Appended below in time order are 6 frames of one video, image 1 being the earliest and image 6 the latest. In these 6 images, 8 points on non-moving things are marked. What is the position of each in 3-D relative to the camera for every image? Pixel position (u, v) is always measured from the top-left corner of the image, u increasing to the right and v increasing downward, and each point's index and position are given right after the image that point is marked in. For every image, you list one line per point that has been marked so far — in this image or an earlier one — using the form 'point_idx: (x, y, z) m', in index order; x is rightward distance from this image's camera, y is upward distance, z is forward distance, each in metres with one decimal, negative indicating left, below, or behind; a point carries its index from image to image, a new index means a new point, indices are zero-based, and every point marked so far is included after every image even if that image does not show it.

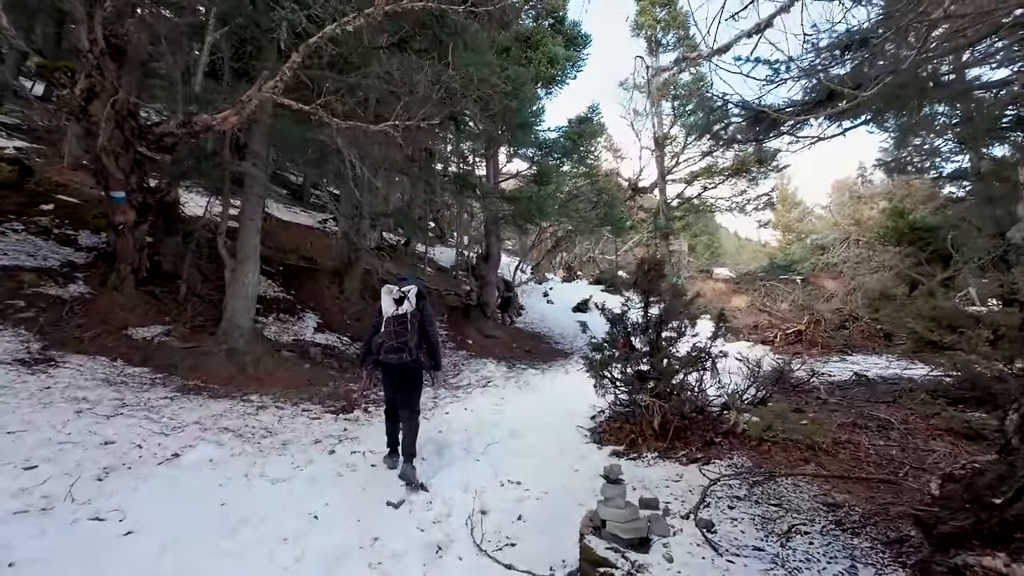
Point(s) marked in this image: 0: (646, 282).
0: (+1.3, 0.0, +4.8) m
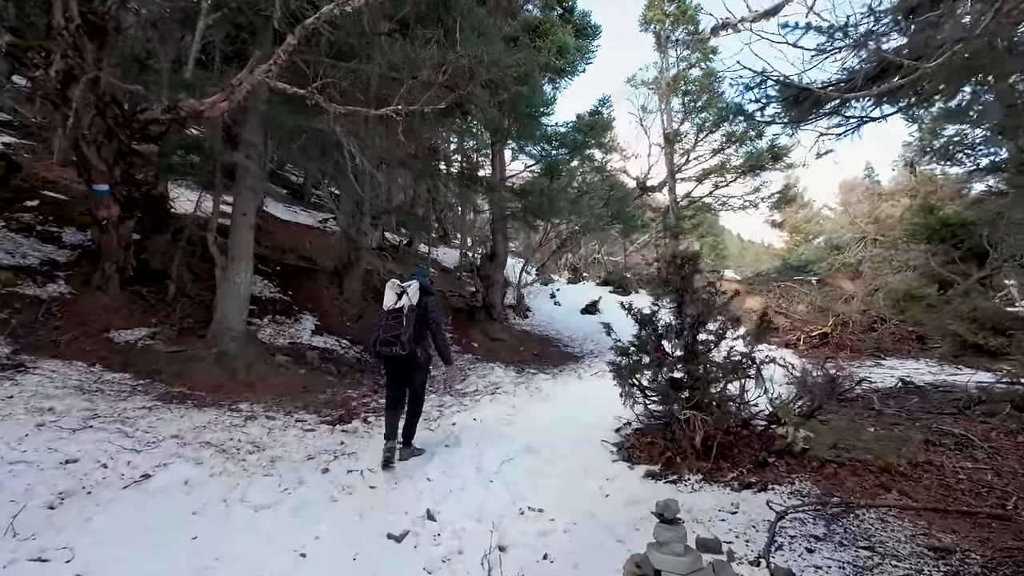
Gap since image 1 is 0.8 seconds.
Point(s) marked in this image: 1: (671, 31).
0: (+1.4, +0.1, +4.3) m
1: (+6.3, +10.3, +19.5) m
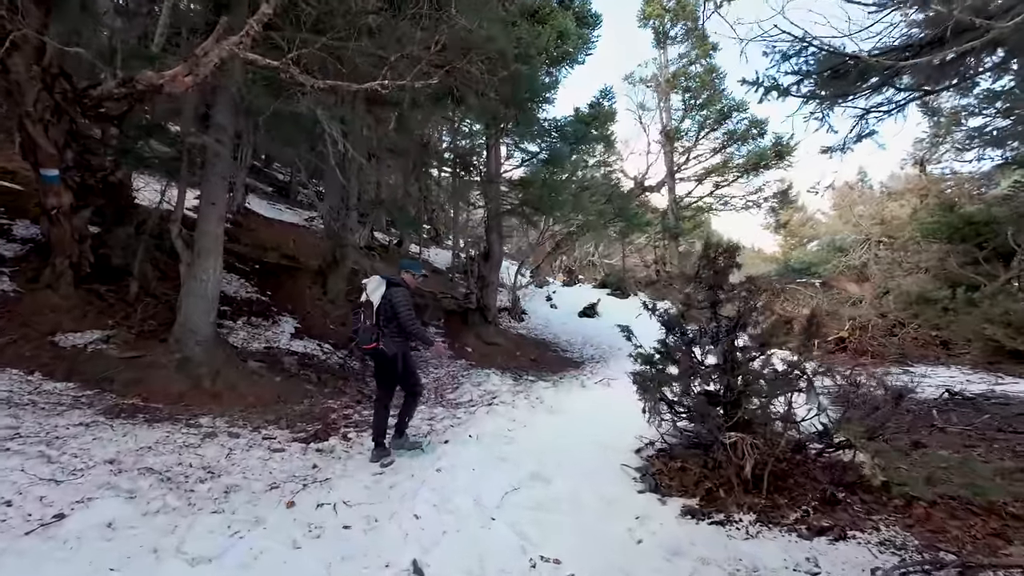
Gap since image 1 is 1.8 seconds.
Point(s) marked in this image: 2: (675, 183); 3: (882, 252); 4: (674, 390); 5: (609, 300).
0: (+1.5, +0.1, +3.6) m
1: (+6.1, +10.2, +19.0) m
2: (+6.1, +4.0, +18.3) m
3: (+10.3, +1.0, +13.6) m
4: (+1.2, -0.8, +3.6) m
5: (+3.1, -0.4, +15.8) m
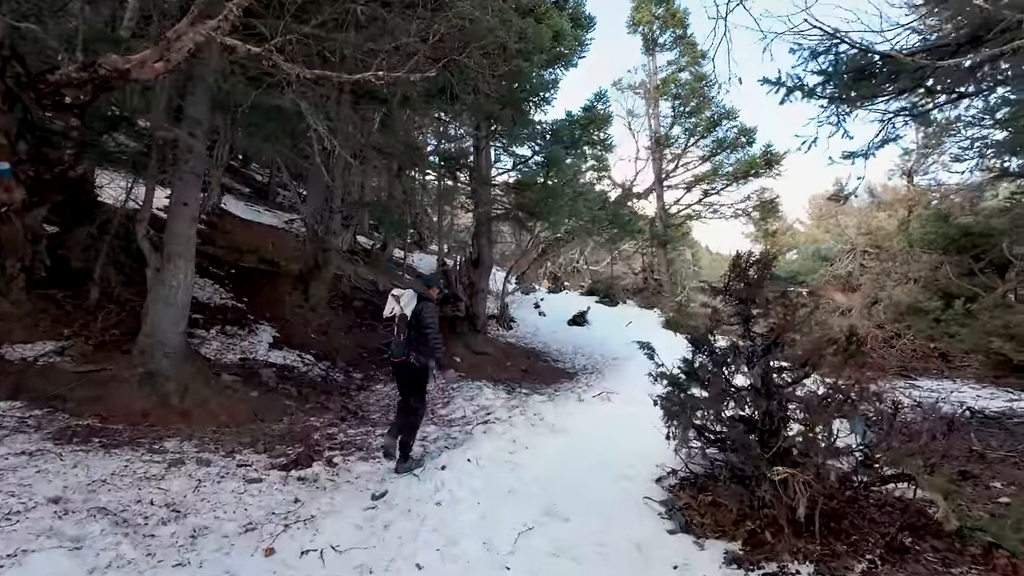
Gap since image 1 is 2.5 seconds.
0: (+1.6, 0.0, +3.3) m
1: (+5.7, +9.9, +18.9) m
2: (+5.7, +3.7, +18.2) m
3: (+10.0, +0.7, +13.6) m
4: (+1.3, -0.9, +3.3) m
5: (+2.7, -0.6, +15.5) m
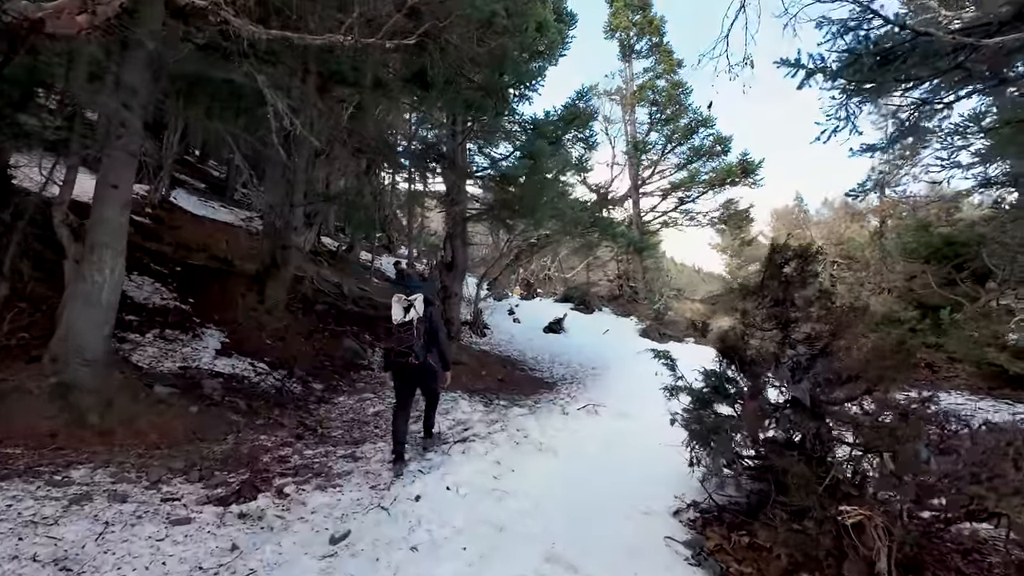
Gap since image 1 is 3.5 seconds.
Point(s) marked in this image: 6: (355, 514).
0: (+1.6, 0.0, +2.8) m
1: (+4.8, +9.6, +18.8) m
2: (+4.7, +3.4, +18.0) m
3: (+9.3, +0.5, +13.6) m
4: (+1.3, -0.8, +2.7) m
5: (+1.9, -0.8, +15.0) m
6: (-1.1, -1.6, +3.5) m
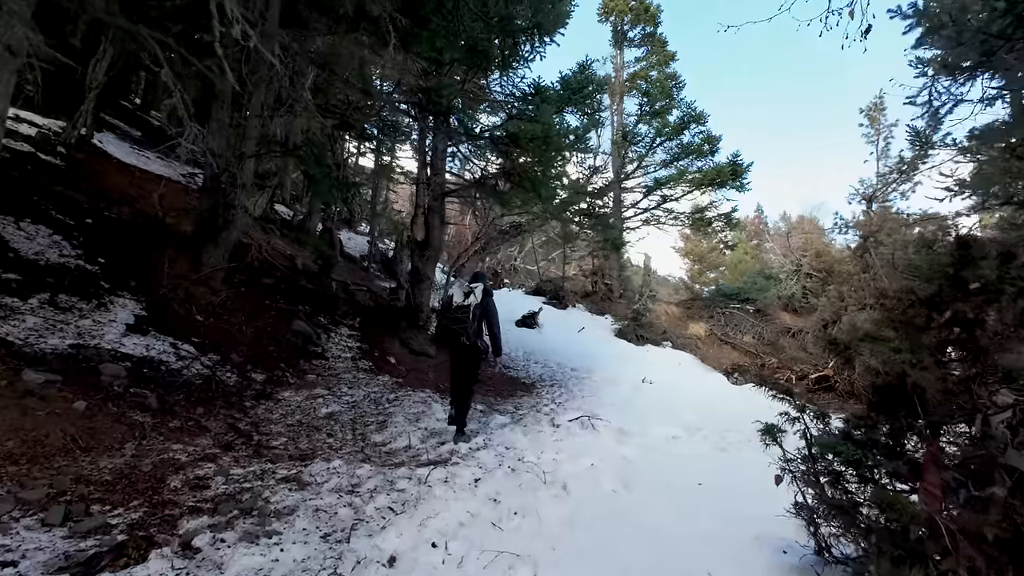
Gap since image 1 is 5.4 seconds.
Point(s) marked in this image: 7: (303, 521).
0: (+1.8, 0.0, +1.8) m
1: (+4.3, +9.7, +17.9) m
2: (+3.9, +3.4, +17.2) m
3: (+8.6, +0.1, +13.3) m
4: (+1.5, -0.9, +1.8) m
5: (+1.0, -0.6, +14.1) m
6: (-1.0, -1.4, +2.3) m
7: (-1.3, -1.4, +3.0) m
